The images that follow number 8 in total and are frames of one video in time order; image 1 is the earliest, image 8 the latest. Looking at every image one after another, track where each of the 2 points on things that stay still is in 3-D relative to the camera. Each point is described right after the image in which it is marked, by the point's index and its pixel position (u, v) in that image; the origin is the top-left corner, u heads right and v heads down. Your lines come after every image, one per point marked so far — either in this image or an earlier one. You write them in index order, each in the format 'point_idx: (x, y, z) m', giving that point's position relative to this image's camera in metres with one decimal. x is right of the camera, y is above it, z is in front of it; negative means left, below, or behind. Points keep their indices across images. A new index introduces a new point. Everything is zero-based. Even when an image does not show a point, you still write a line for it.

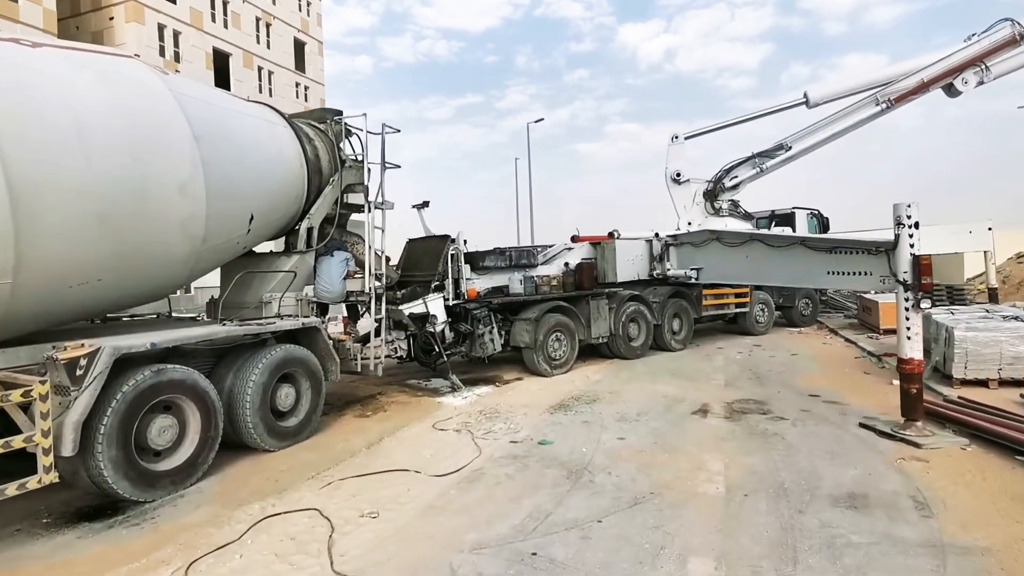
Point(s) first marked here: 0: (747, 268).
0: (+3.6, +0.3, +8.8) m
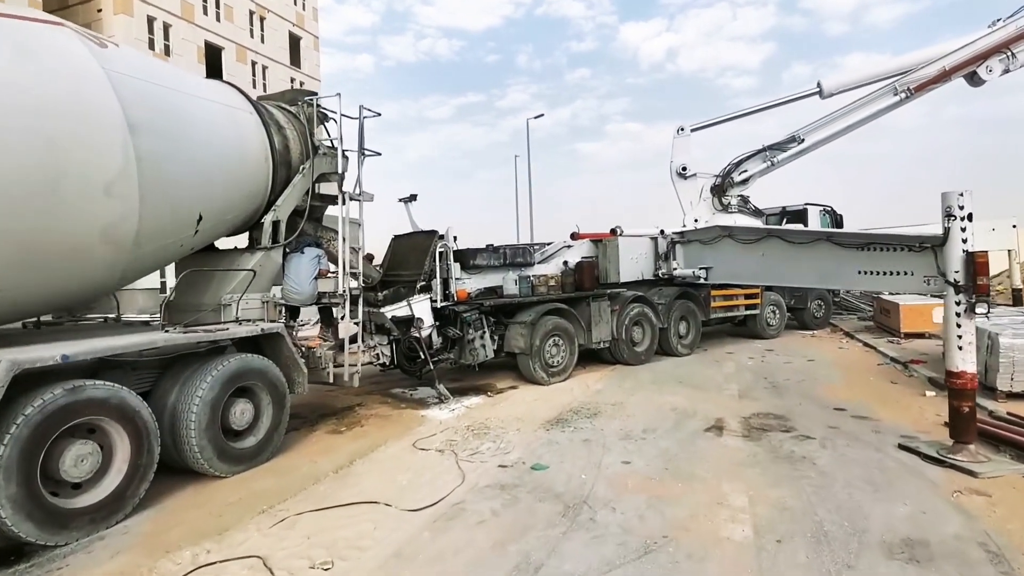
0: (+3.5, +0.3, +8.0) m
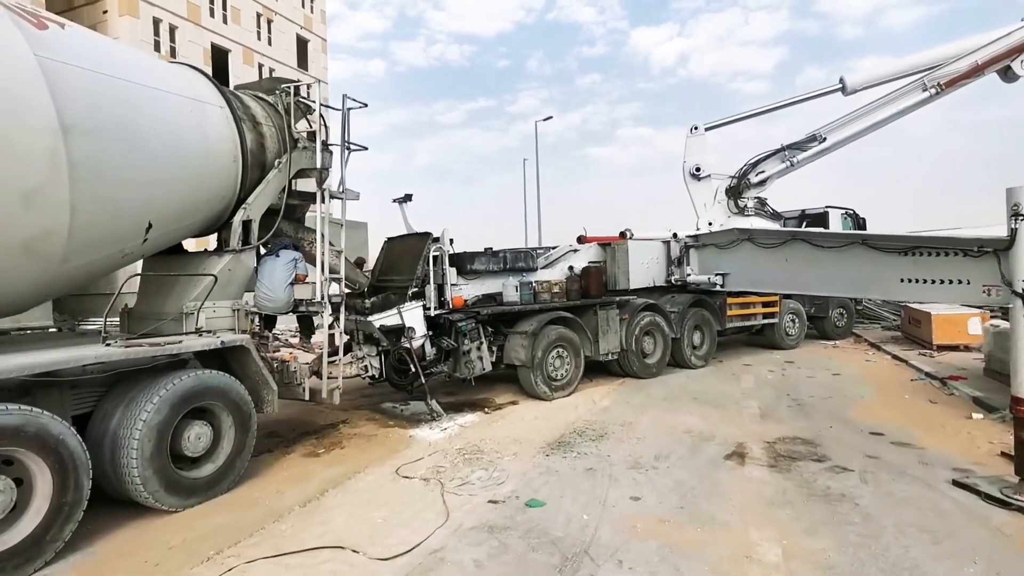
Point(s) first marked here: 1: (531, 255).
0: (+3.5, +0.2, +7.3) m
1: (+0.3, +0.5, +8.8) m
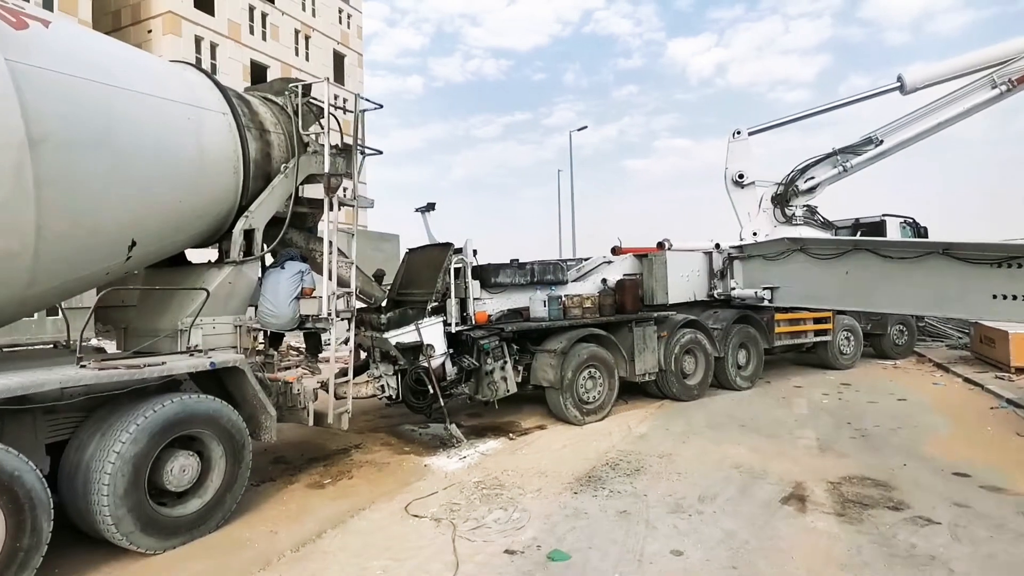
0: (+3.8, 0.0, +6.5) m
1: (+0.7, +0.3, +8.2) m
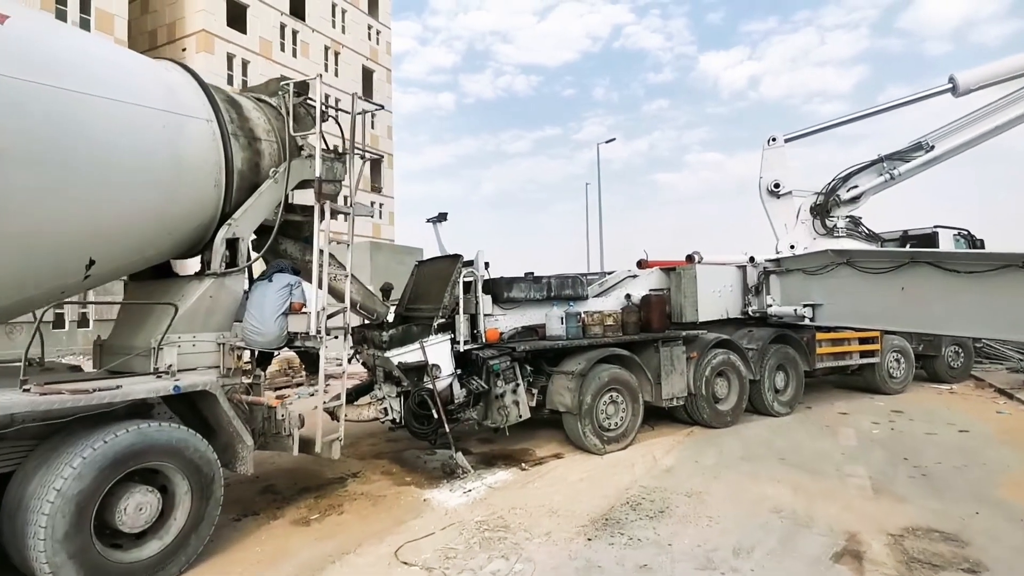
0: (+3.9, -0.2, +5.7) m
1: (+0.9, +0.1, +7.6) m
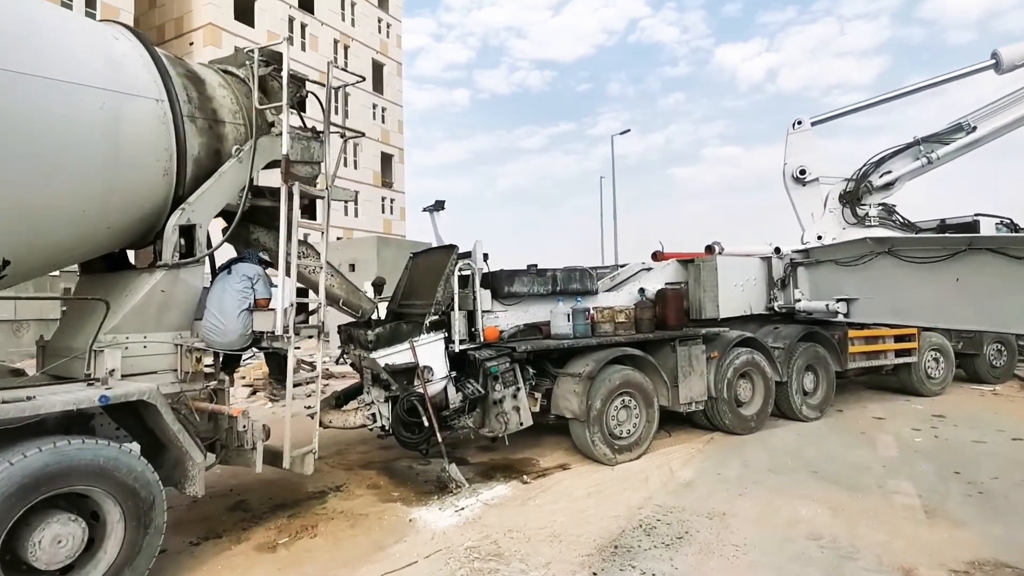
0: (+3.9, -0.1, +5.0) m
1: (+0.9, +0.2, +6.9) m
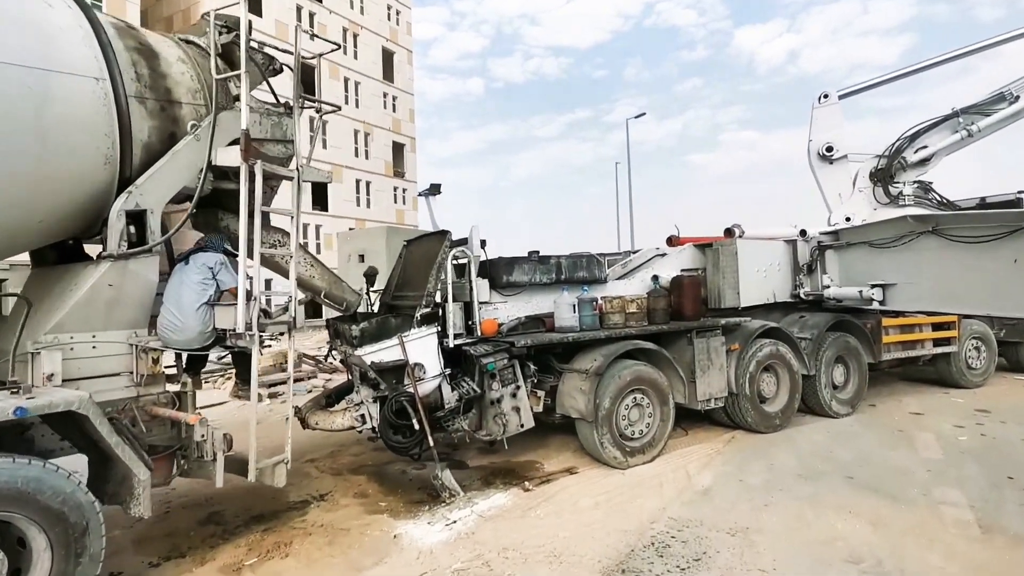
0: (+3.9, 0.0, +4.3) m
1: (+0.9, +0.3, +6.4) m
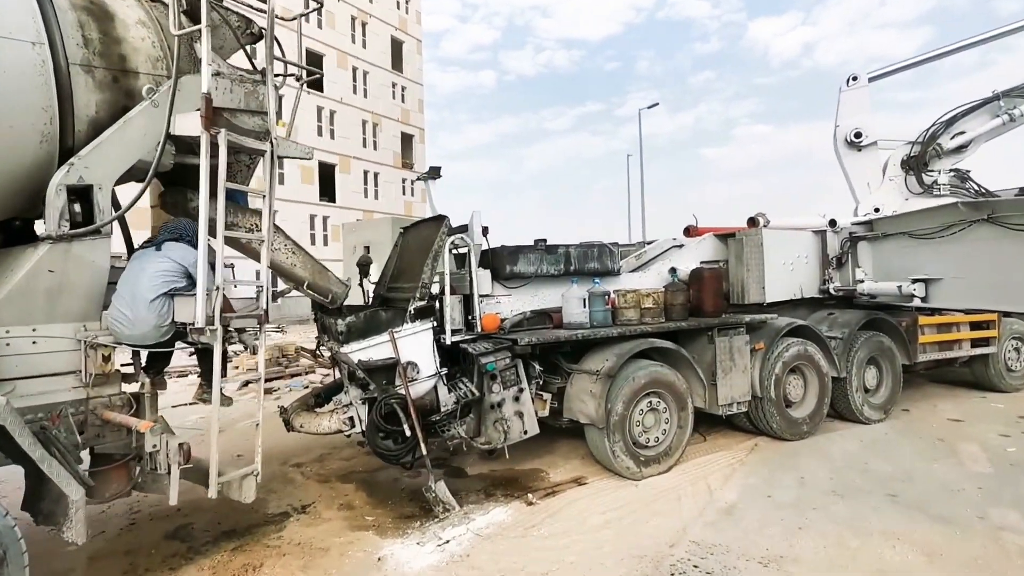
0: (+3.9, +0.1, +3.8) m
1: (+1.0, +0.4, +5.8) m
